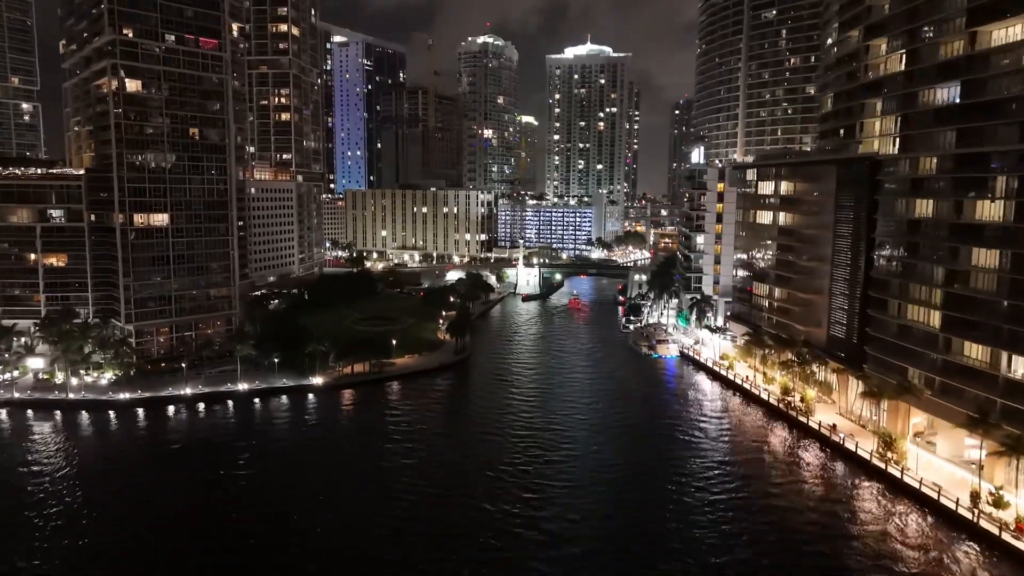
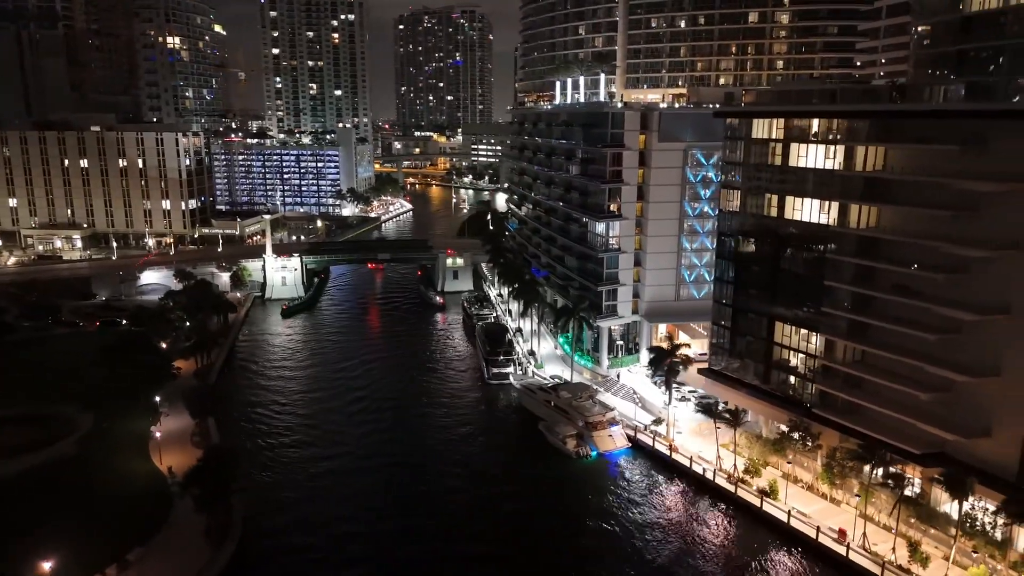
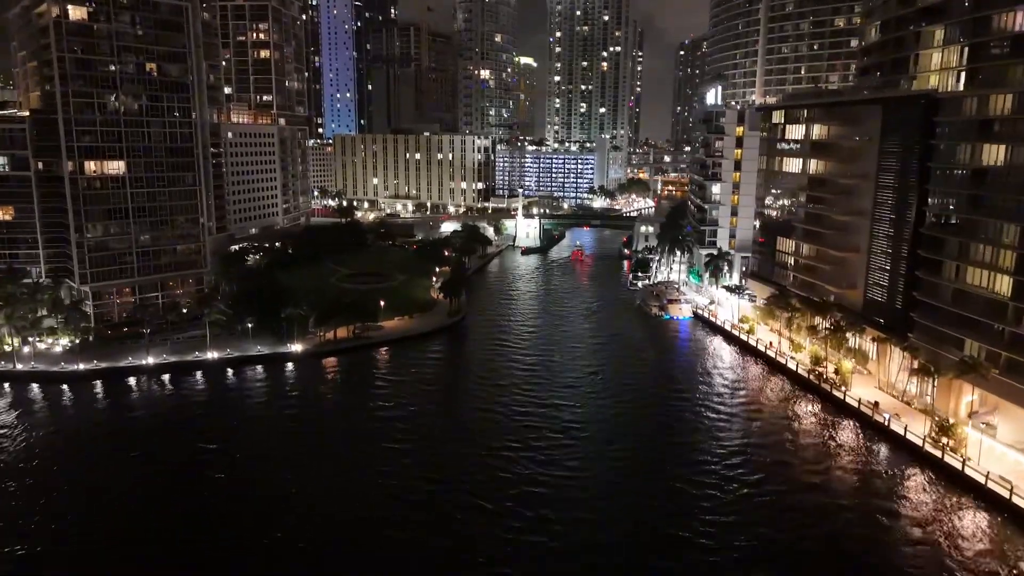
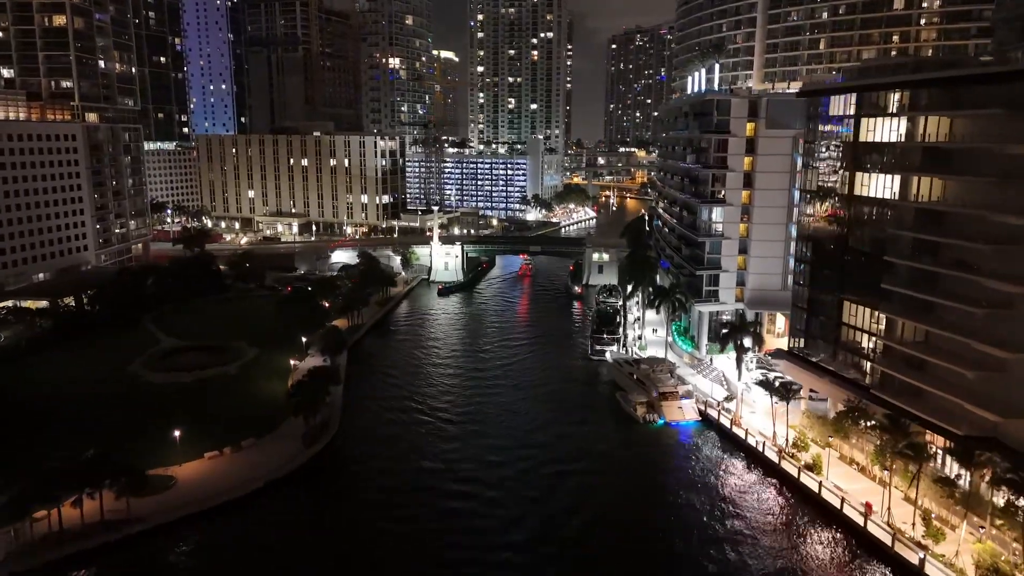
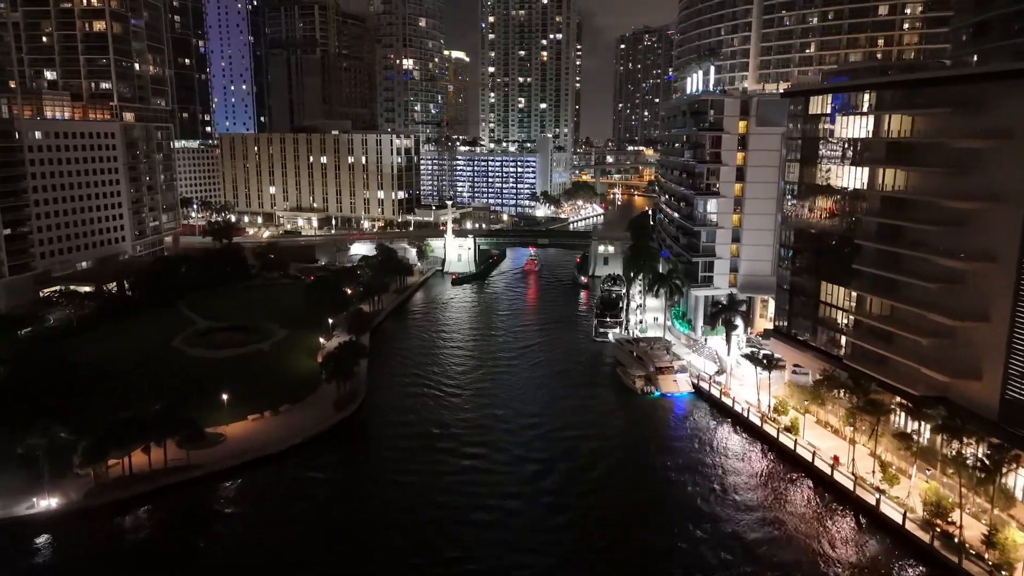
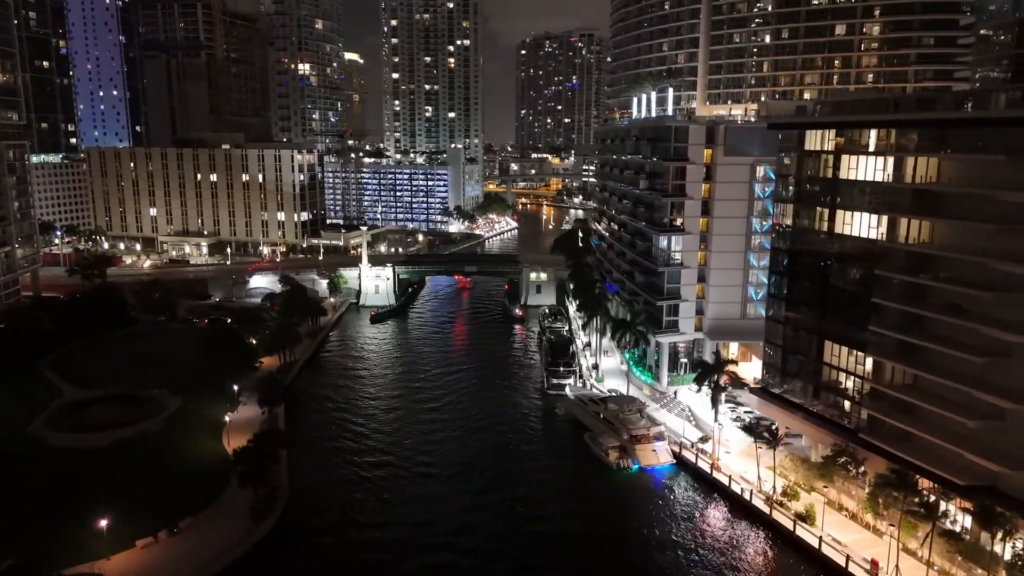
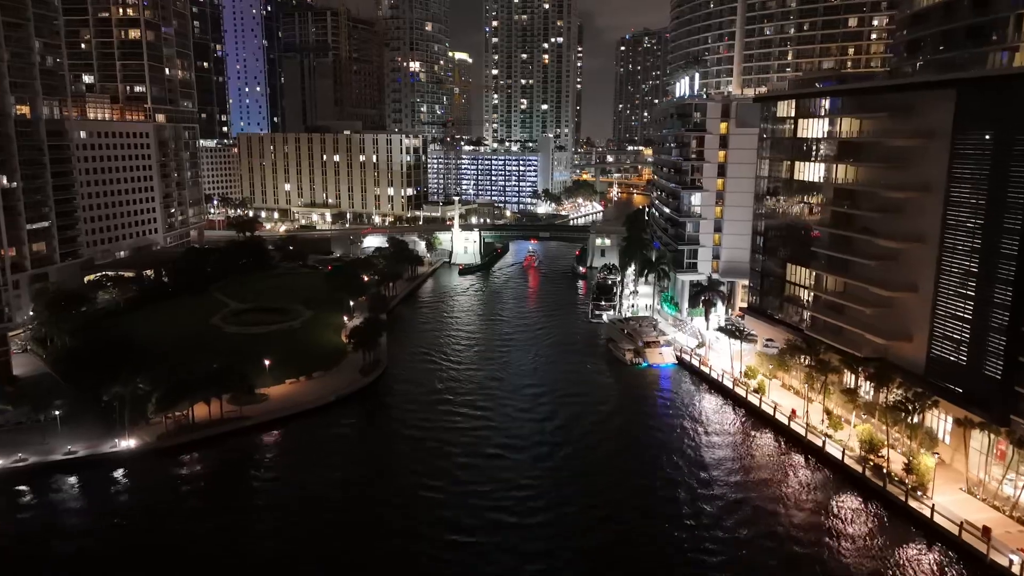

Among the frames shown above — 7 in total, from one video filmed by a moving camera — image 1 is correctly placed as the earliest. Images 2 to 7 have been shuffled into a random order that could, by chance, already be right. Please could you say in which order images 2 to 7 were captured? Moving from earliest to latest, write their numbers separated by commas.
3, 7, 5, 4, 6, 2
